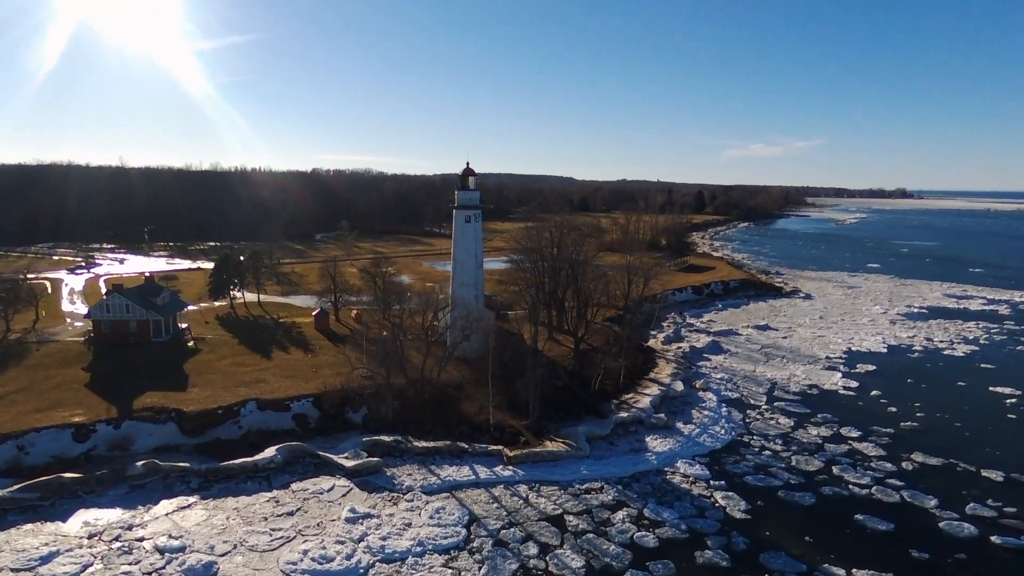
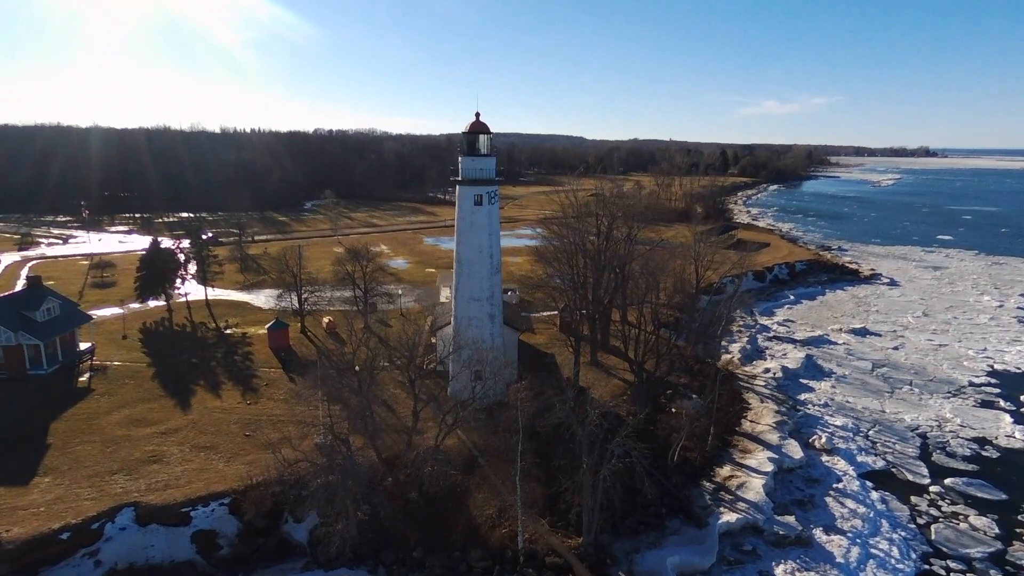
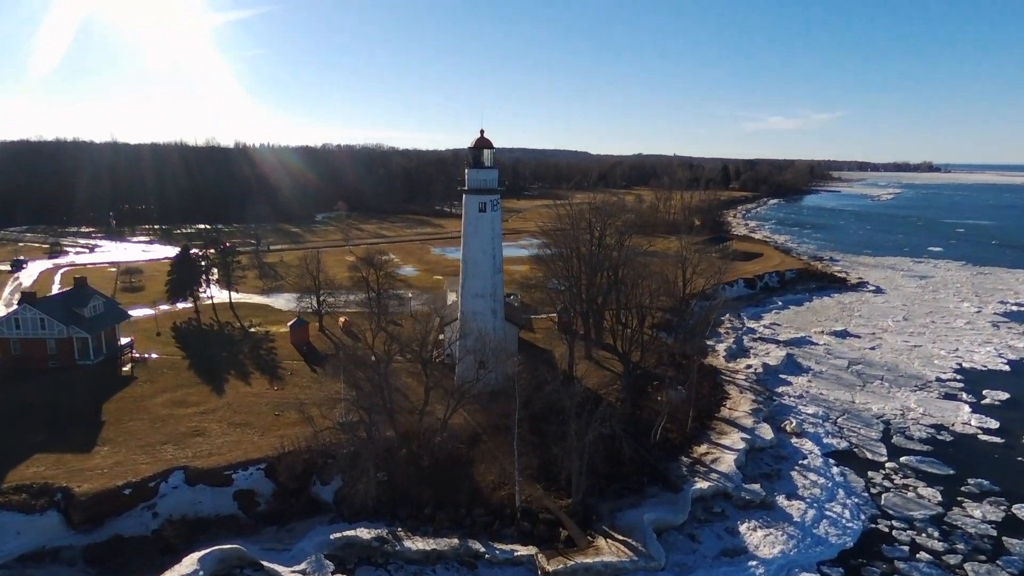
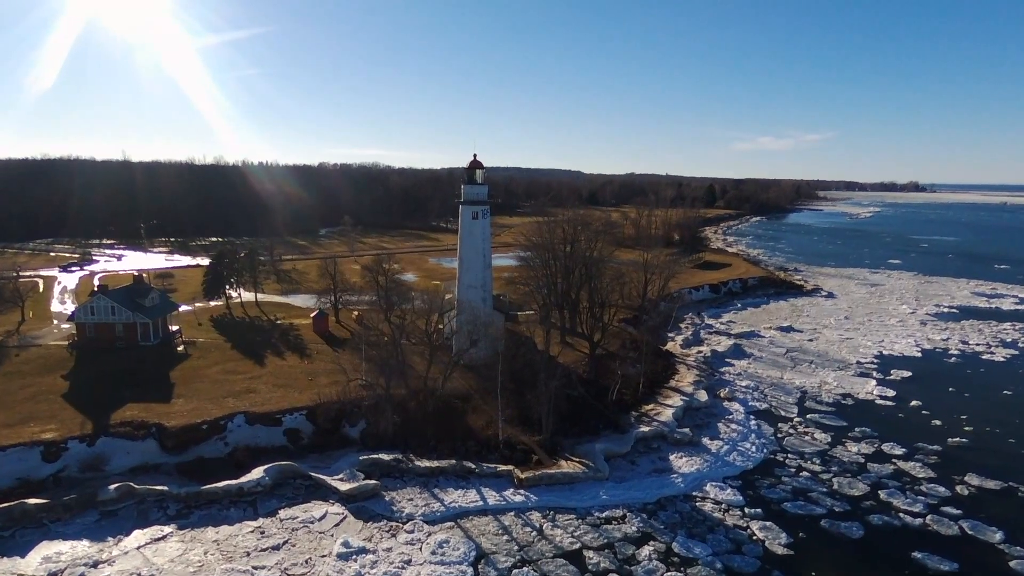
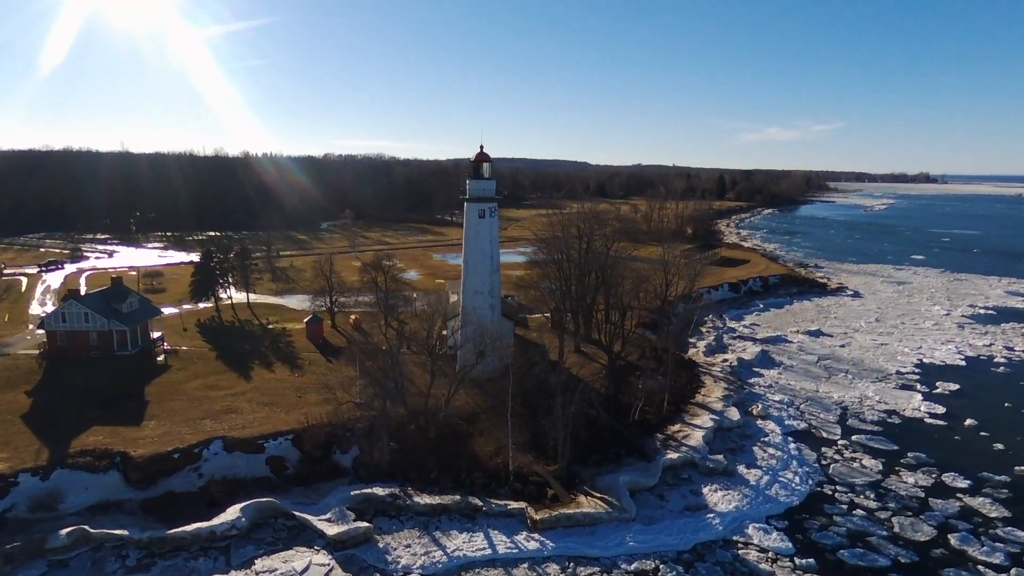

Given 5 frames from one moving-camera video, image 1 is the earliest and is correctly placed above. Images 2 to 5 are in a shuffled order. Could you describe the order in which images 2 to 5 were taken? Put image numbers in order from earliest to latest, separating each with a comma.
4, 5, 3, 2
